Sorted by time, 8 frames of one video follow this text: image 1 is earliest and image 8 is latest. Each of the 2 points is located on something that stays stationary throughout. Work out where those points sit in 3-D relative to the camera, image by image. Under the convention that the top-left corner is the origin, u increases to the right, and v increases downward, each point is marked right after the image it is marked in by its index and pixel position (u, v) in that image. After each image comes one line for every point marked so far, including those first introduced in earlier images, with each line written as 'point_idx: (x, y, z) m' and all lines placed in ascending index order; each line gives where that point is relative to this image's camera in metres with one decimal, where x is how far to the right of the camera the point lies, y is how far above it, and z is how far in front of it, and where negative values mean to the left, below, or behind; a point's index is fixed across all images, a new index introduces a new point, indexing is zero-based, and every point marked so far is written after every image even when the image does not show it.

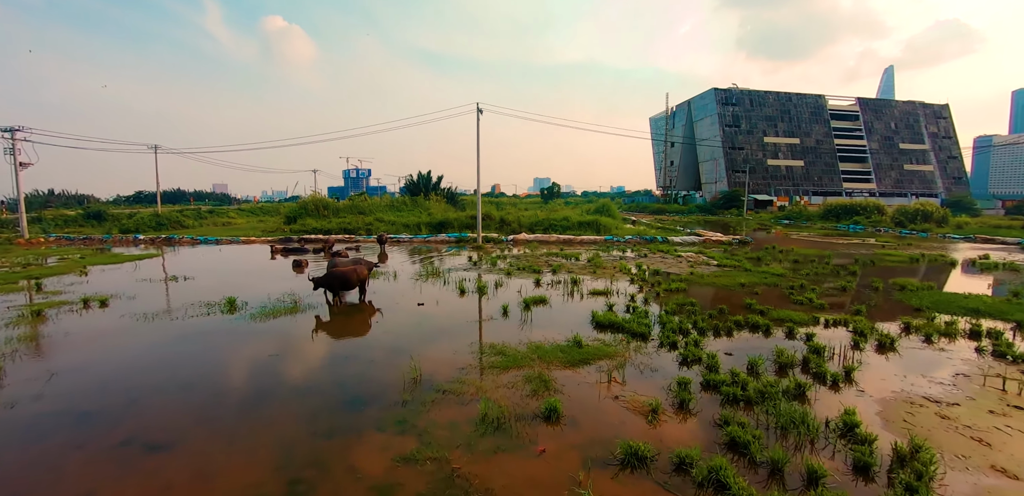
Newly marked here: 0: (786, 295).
0: (+7.5, -1.3, +12.0) m
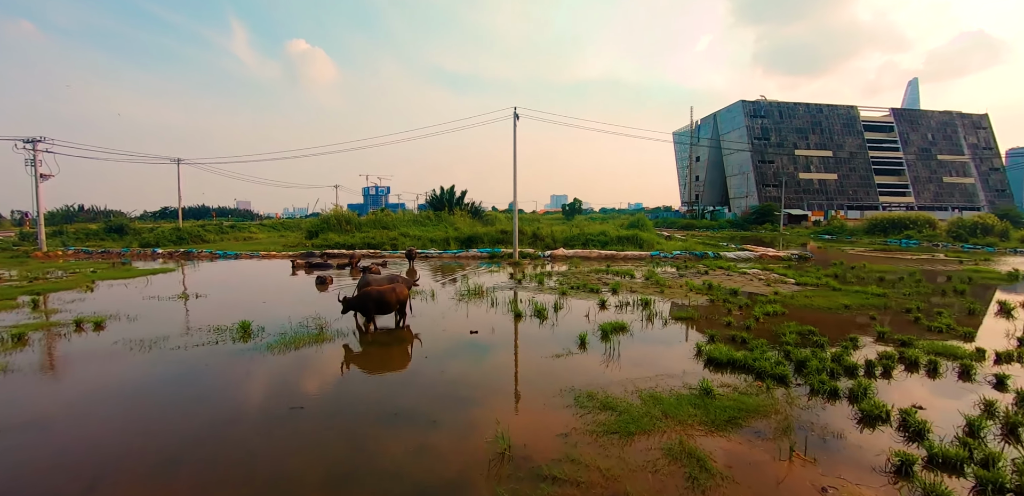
0: (+8.9, -1.6, +9.9) m
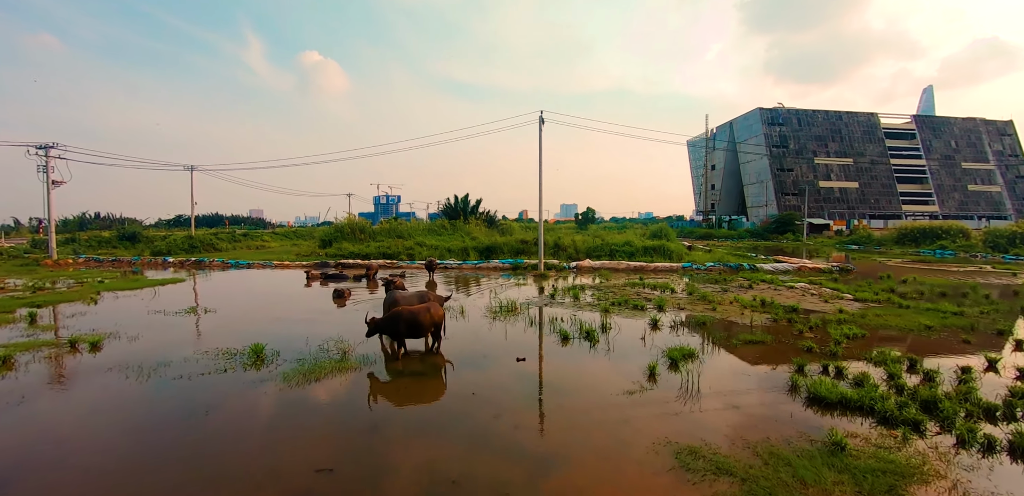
0: (+9.7, -1.9, +8.6) m
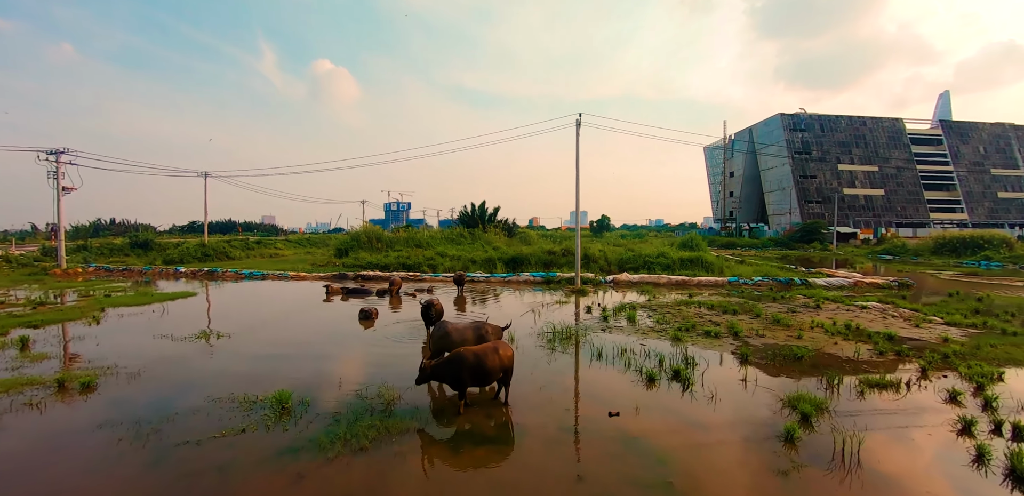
0: (+10.8, -2.3, +7.0) m
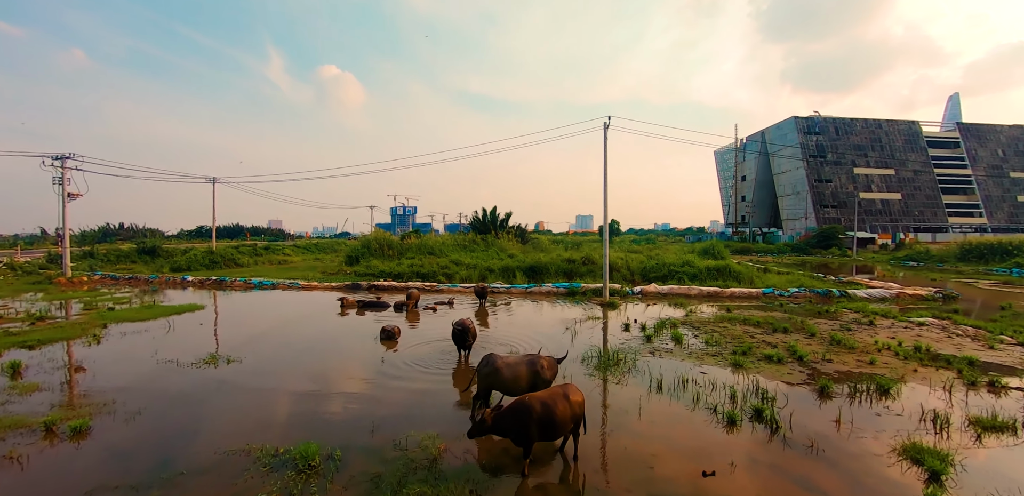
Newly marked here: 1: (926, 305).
0: (+11.5, -2.5, +6.0) m
1: (+16.0, -2.1, +17.0) m
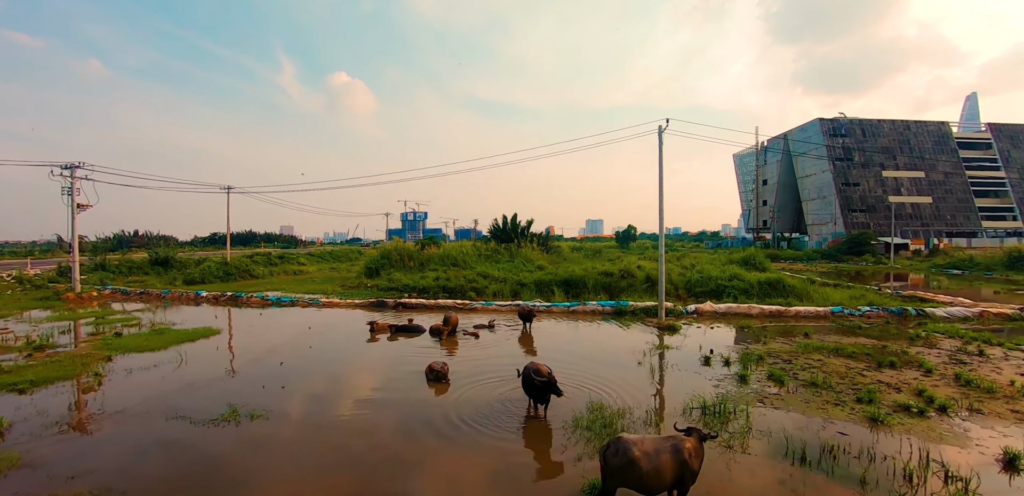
0: (+12.8, -2.9, +4.2) m
1: (+17.4, -2.6, +15.1) m
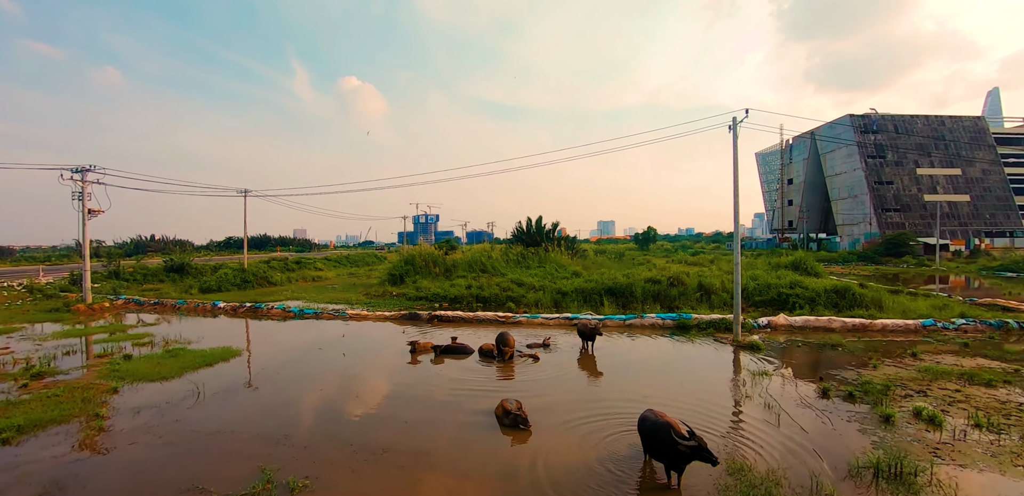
0: (+14.1, -3.0, +2.3) m
1: (+19.0, -2.7, +13.1) m
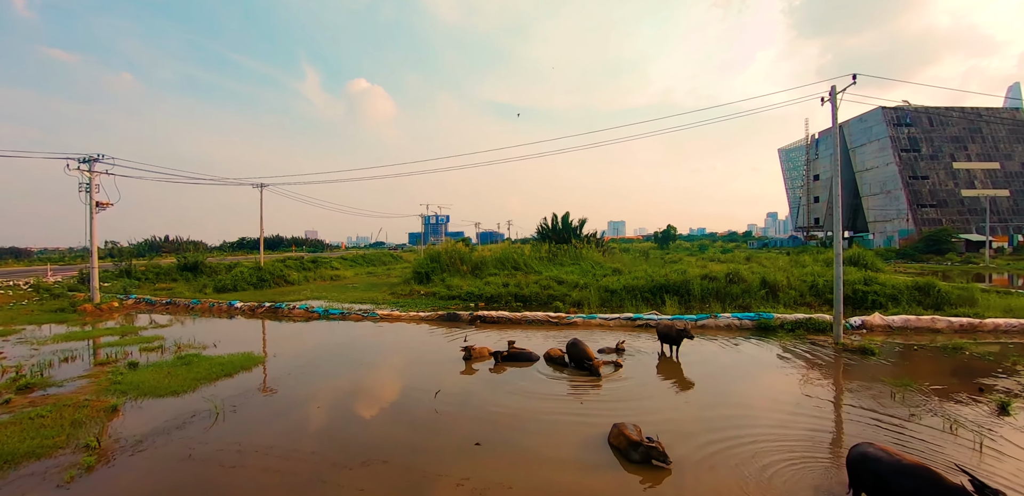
0: (+15.4, -2.7, +0.4) m
1: (+20.5, -2.4, +11.0) m
